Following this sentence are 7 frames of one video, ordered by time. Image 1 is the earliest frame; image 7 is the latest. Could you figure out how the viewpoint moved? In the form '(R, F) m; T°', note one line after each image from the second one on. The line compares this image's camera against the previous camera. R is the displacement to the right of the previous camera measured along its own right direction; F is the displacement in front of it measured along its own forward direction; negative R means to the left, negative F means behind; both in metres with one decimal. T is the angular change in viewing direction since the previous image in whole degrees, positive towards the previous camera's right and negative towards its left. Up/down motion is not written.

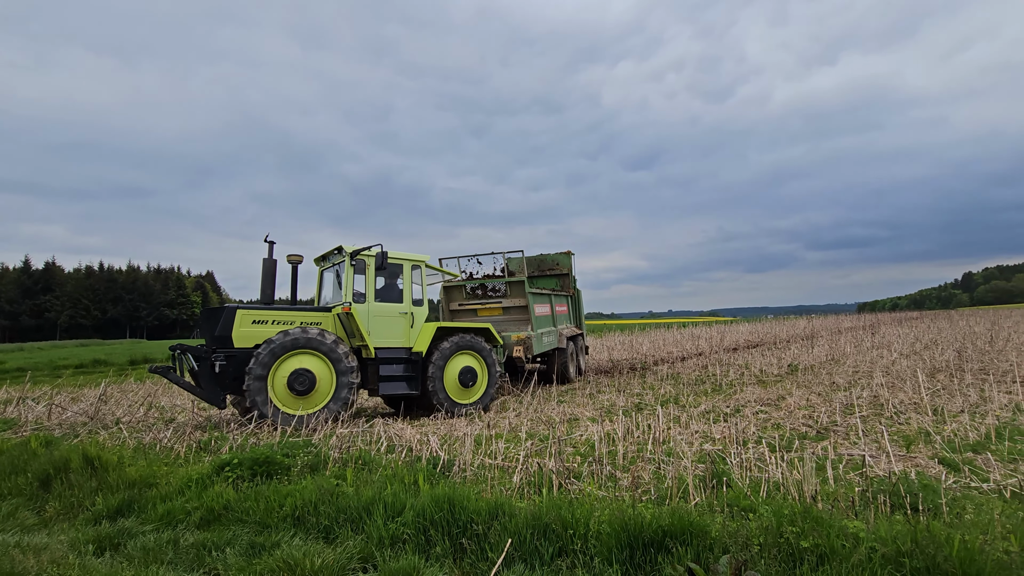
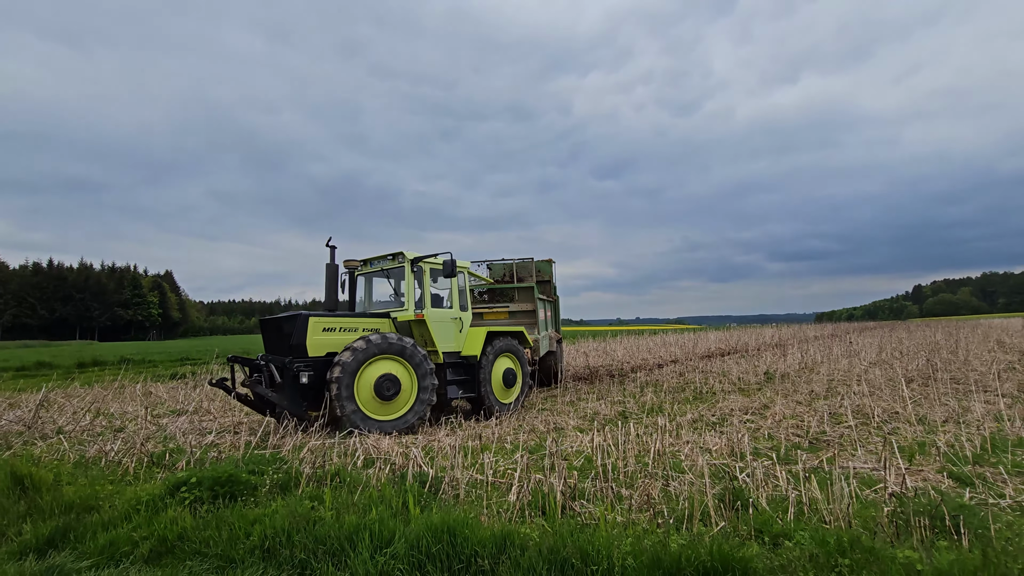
(-0.2, +0.3) m; +3°
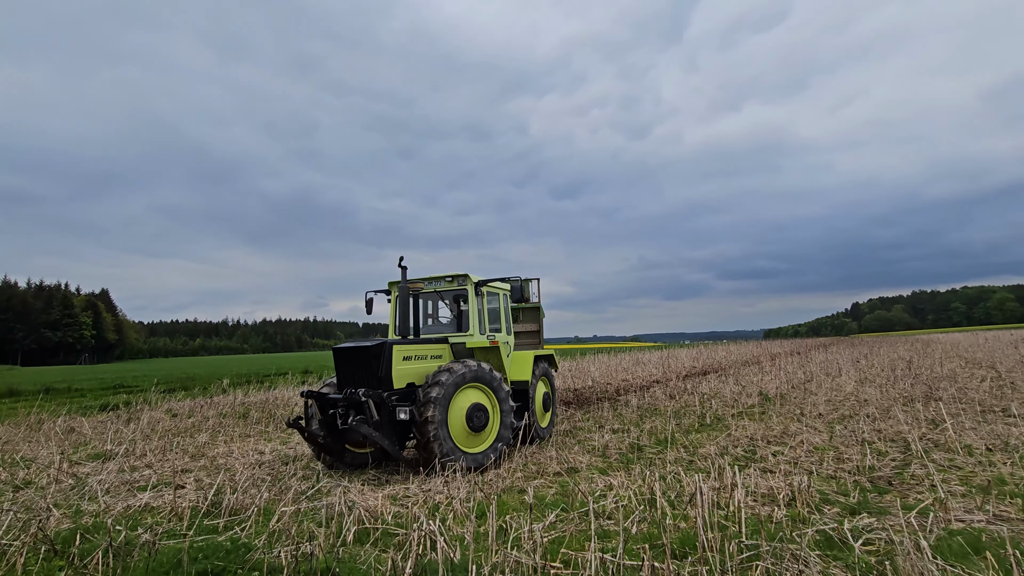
(-0.5, +0.8) m; +5°
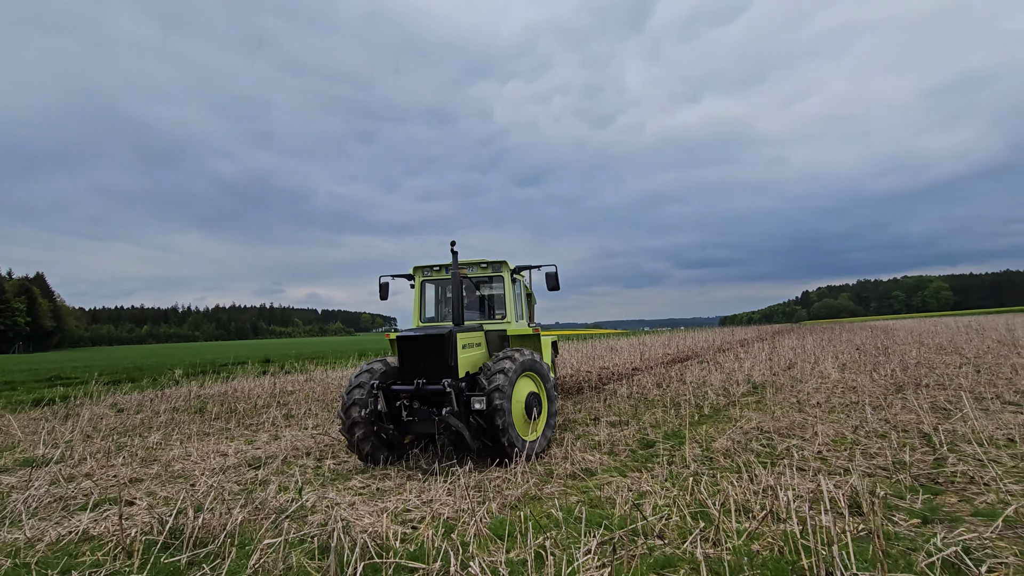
(-0.4, +0.6) m; +4°
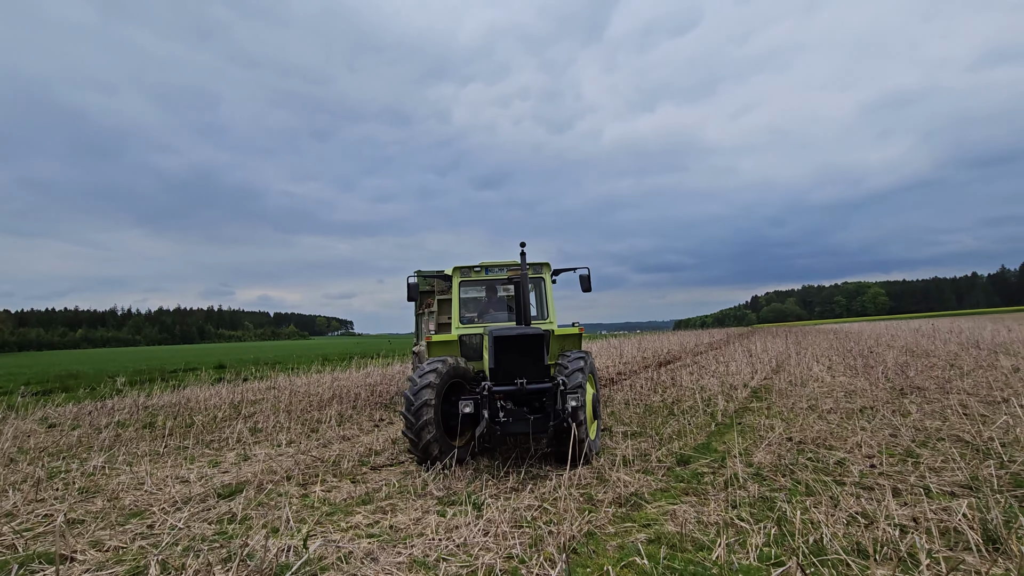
(-0.6, +0.7) m; +5°
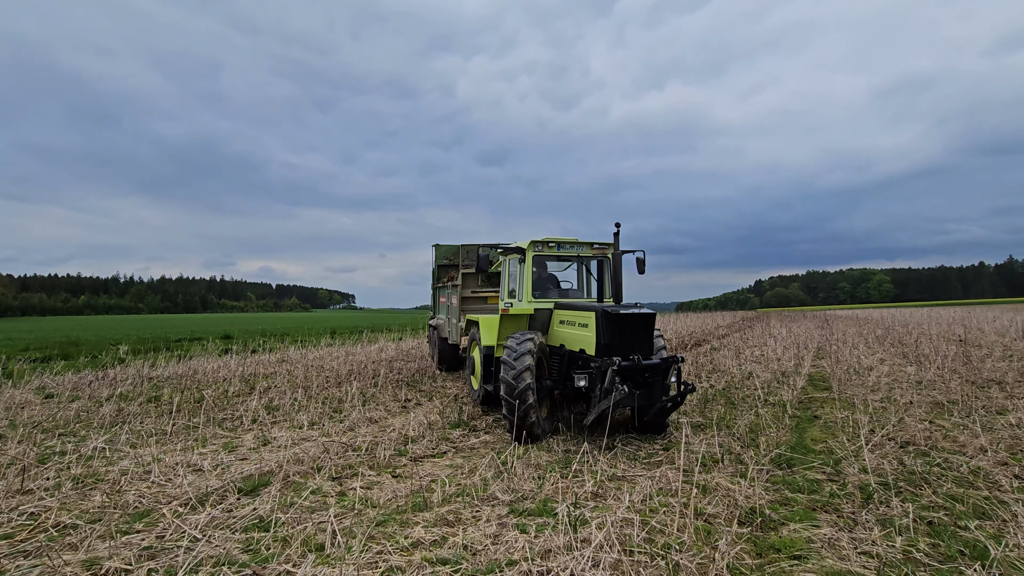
(-0.6, +0.8) m; 0°
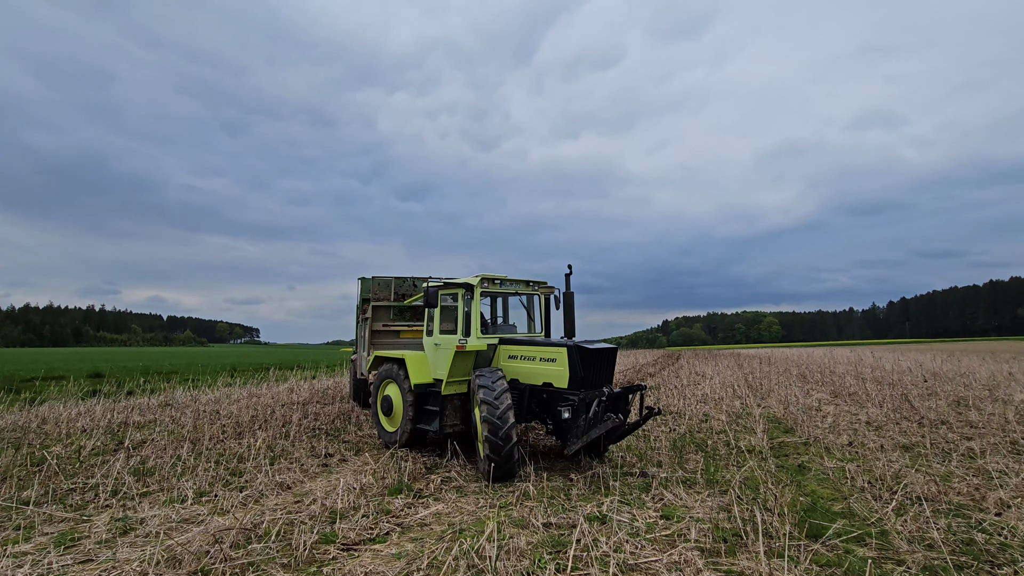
(-0.4, +1.1) m; +9°
